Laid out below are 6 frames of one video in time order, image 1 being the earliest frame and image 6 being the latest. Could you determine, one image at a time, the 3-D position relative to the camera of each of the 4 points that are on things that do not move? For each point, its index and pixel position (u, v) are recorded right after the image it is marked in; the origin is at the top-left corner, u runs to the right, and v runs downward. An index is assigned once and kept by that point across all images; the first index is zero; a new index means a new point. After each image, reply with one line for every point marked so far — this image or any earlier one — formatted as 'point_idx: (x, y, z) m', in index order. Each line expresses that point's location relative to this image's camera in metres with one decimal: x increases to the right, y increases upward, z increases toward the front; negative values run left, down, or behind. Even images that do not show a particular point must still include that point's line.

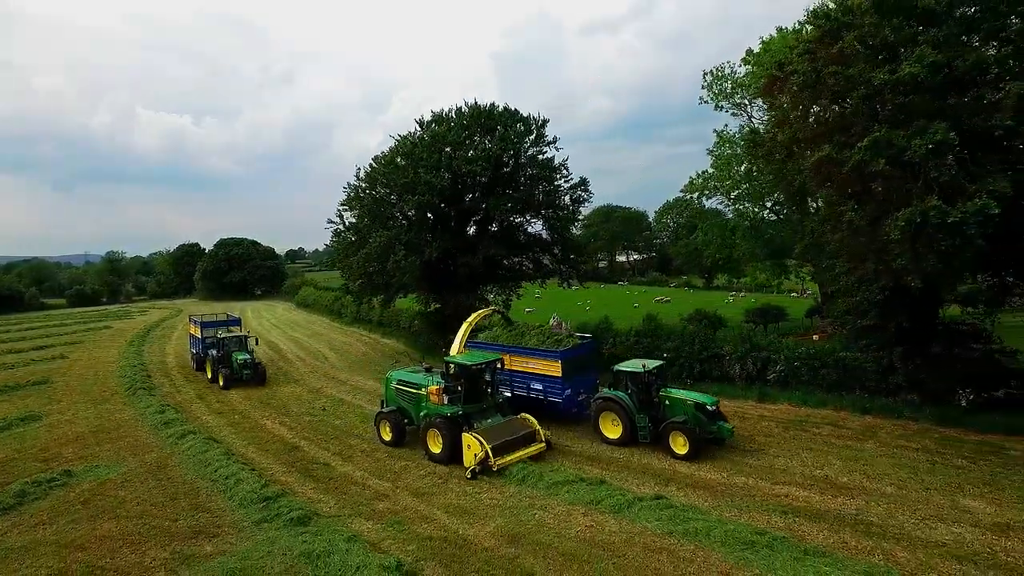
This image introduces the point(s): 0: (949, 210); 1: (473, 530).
0: (+7.3, +1.3, +9.2) m
1: (-0.7, -4.2, +9.5) m
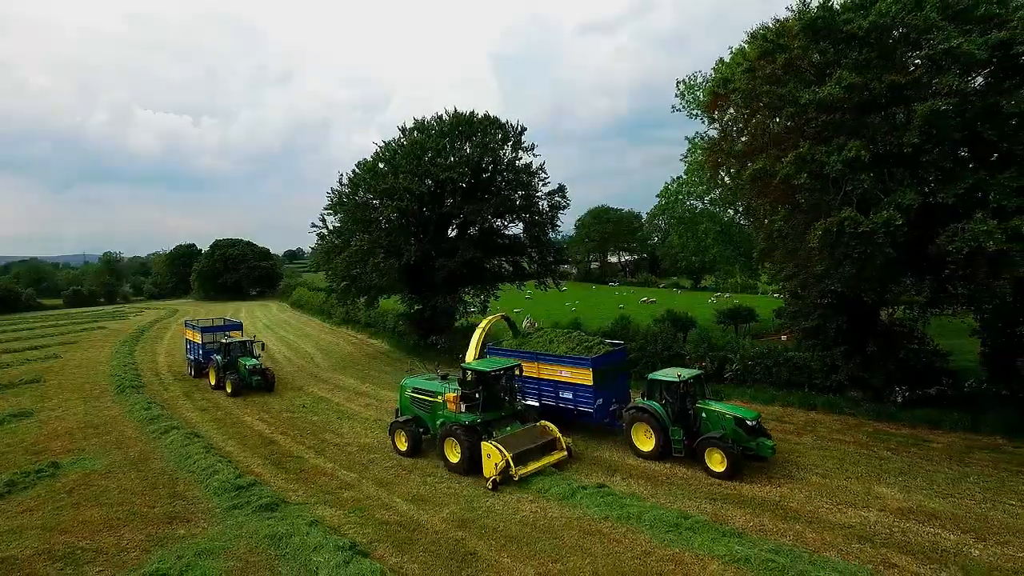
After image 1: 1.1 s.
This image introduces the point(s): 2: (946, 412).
0: (+6.4, +1.2, +10.0) m
1: (-1.6, -4.3, +10.3) m
2: (+10.2, -2.9, +13.0) m
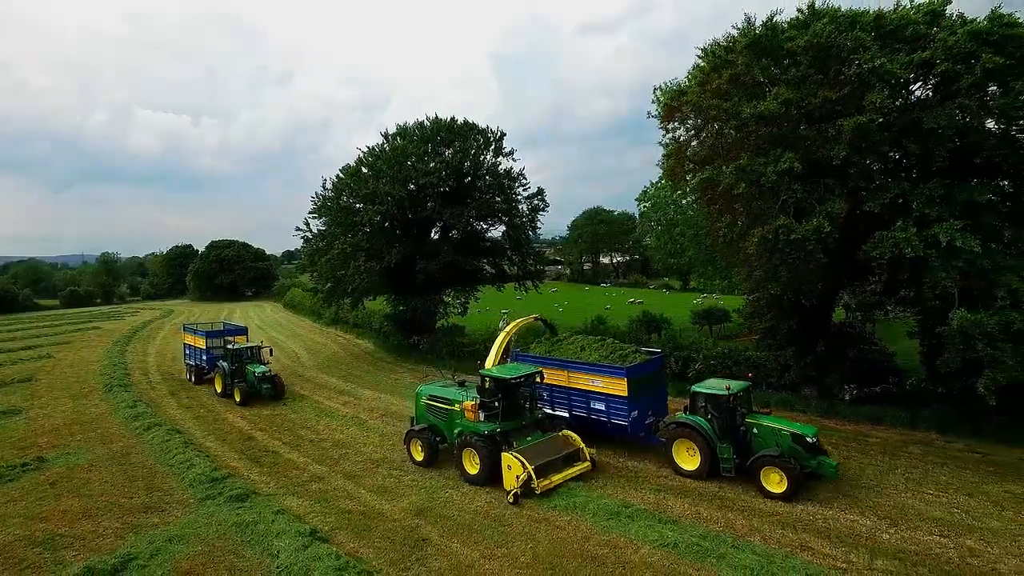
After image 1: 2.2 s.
0: (+5.5, +1.2, +10.7) m
1: (-2.5, -4.4, +11.0) m
2: (+9.3, -3.0, +13.6) m
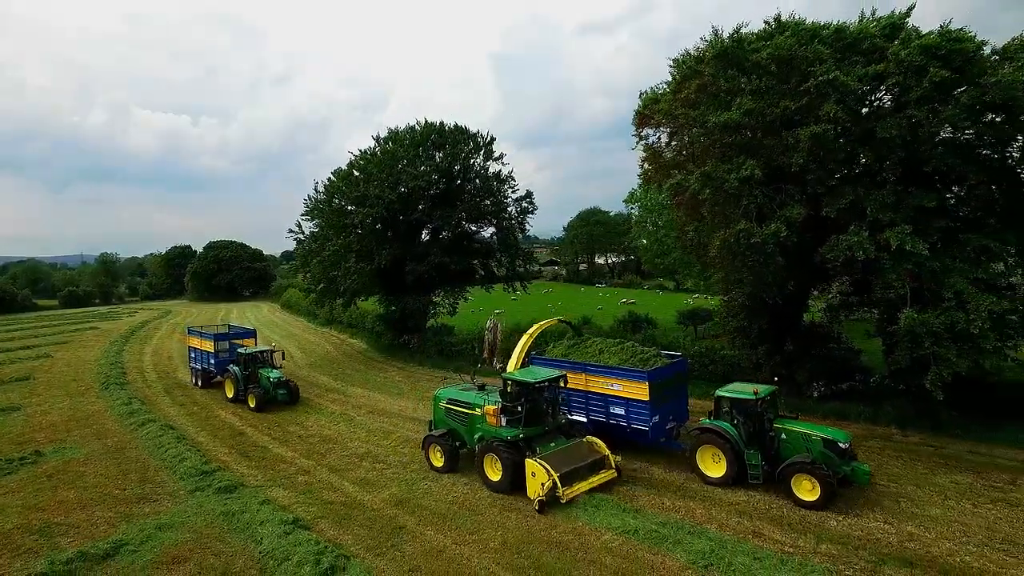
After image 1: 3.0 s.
0: (+5.0, +1.1, +11.2) m
1: (-3.0, -4.4, +11.5) m
2: (+8.8, -3.0, +14.2) m
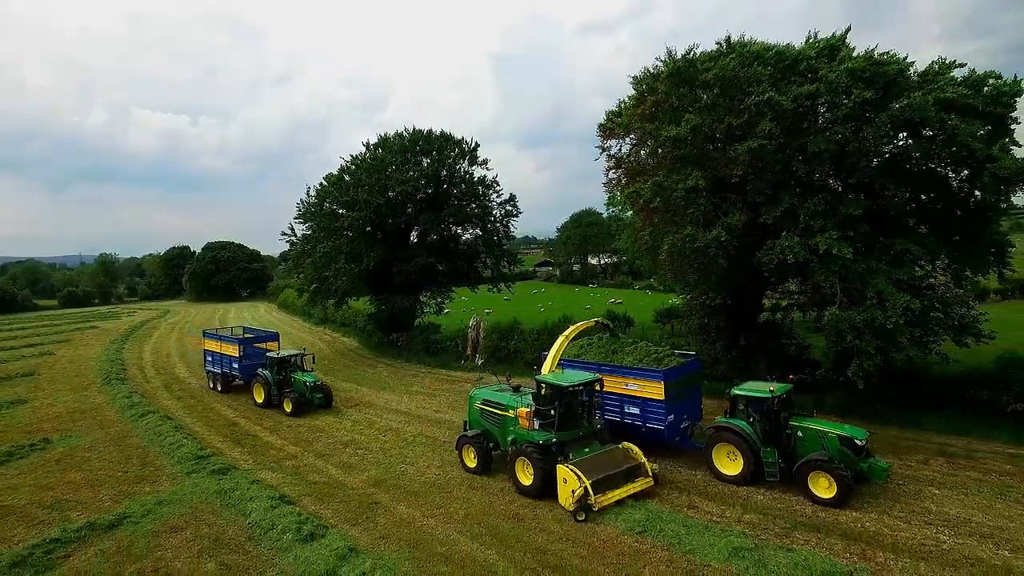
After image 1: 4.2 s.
0: (+4.3, +1.2, +12.4) m
1: (-3.7, -4.4, +12.6) m
2: (+8.1, -3.0, +15.3) m
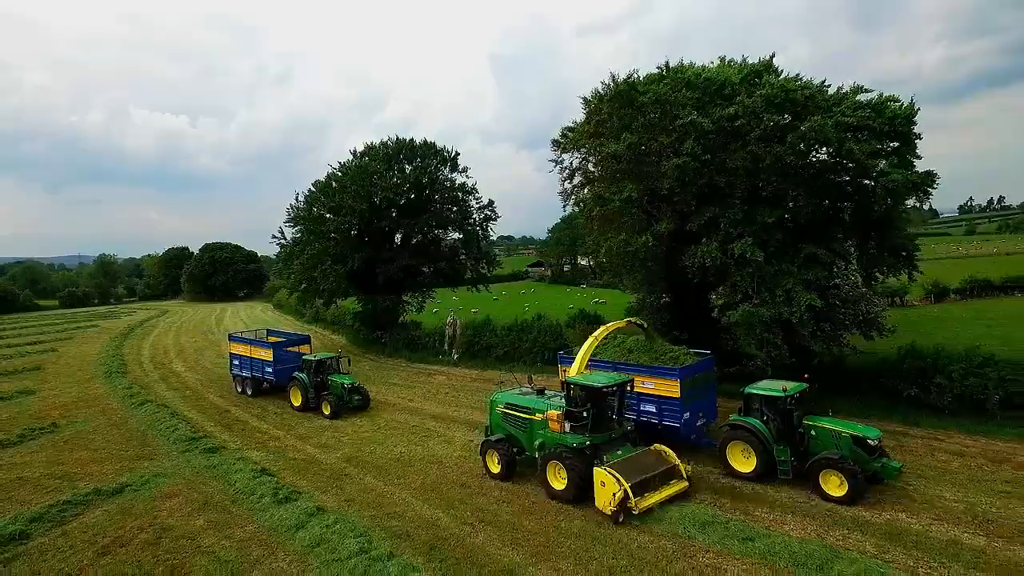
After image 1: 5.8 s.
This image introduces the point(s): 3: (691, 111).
0: (+3.1, +1.2, +14.1) m
1: (-4.9, -4.4, +14.3) m
2: (+6.9, -3.0, +17.0) m
3: (+4.7, +4.6, +14.2) m
